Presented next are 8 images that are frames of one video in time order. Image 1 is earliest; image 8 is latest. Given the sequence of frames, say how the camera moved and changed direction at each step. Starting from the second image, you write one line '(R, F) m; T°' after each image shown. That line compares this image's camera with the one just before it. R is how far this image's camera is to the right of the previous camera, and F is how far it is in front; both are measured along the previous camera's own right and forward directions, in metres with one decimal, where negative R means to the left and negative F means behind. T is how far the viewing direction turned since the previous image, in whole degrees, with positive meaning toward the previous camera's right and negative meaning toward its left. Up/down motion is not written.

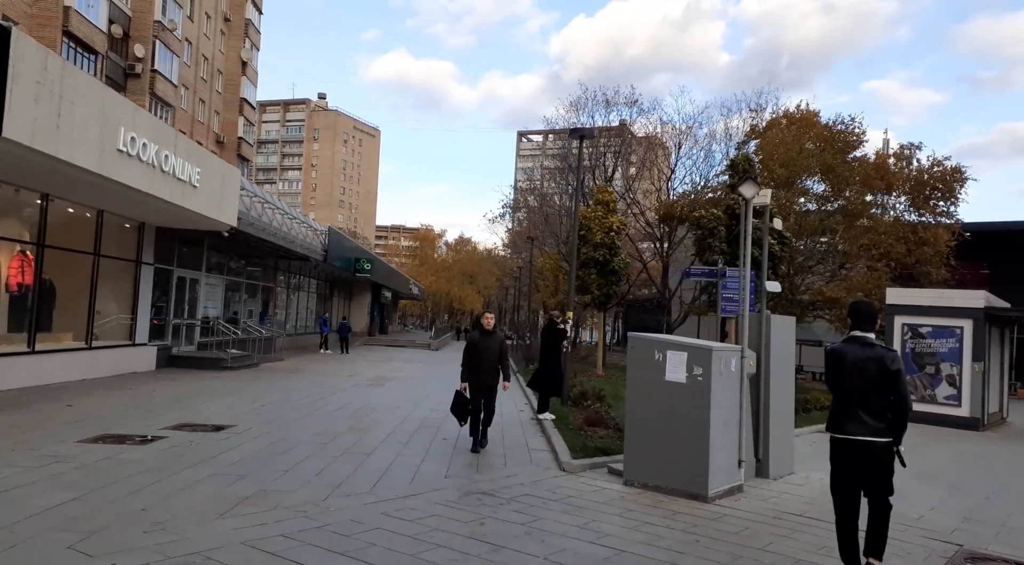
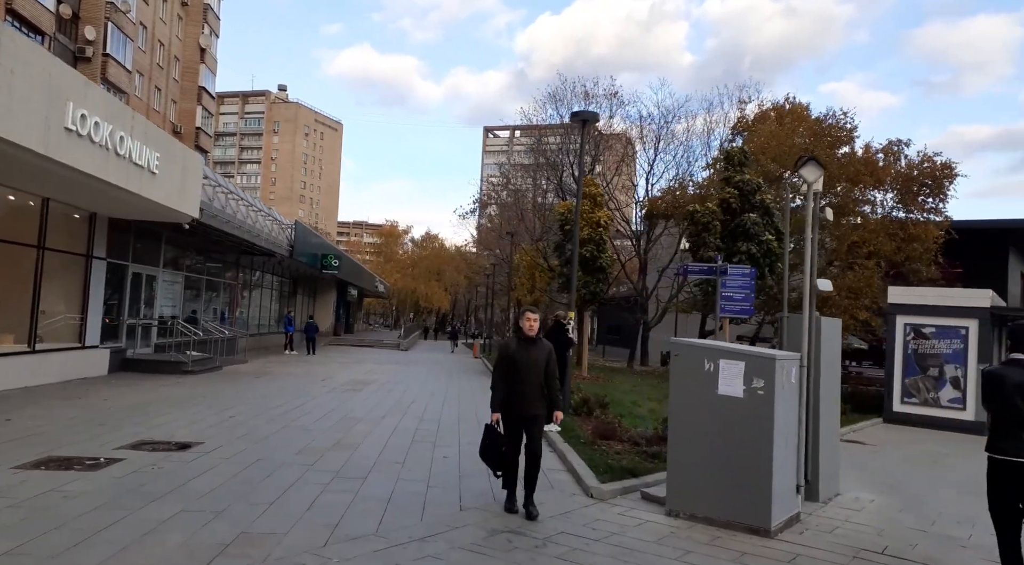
(-0.6, +1.1) m; +3°
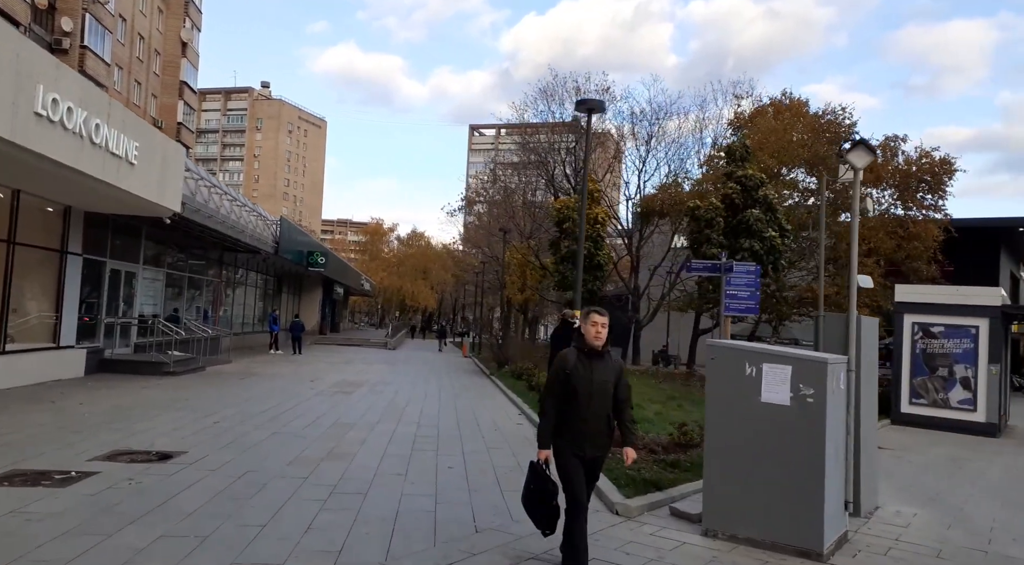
(-0.3, +0.6) m; +1°
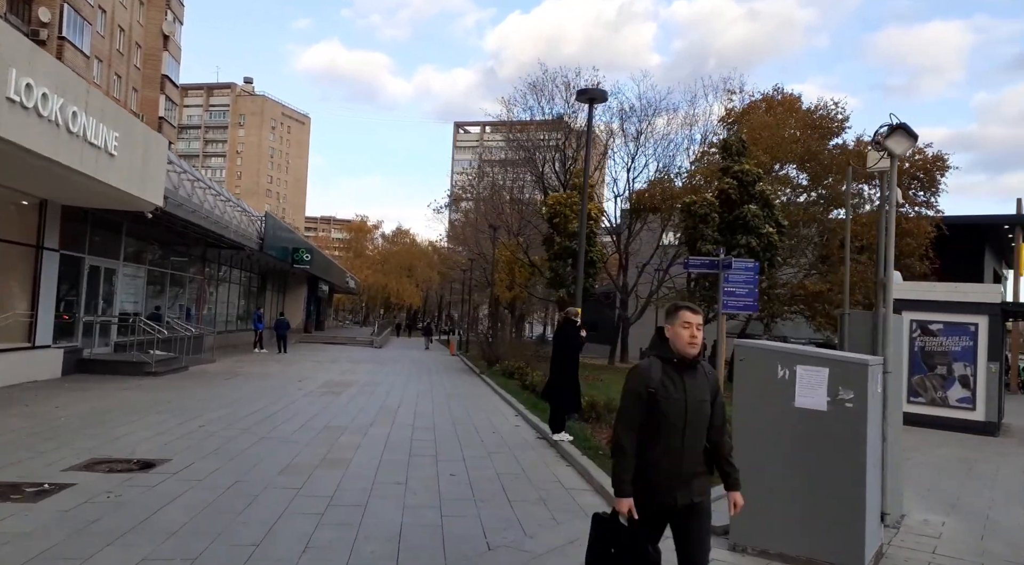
(-0.2, +0.4) m; +1°
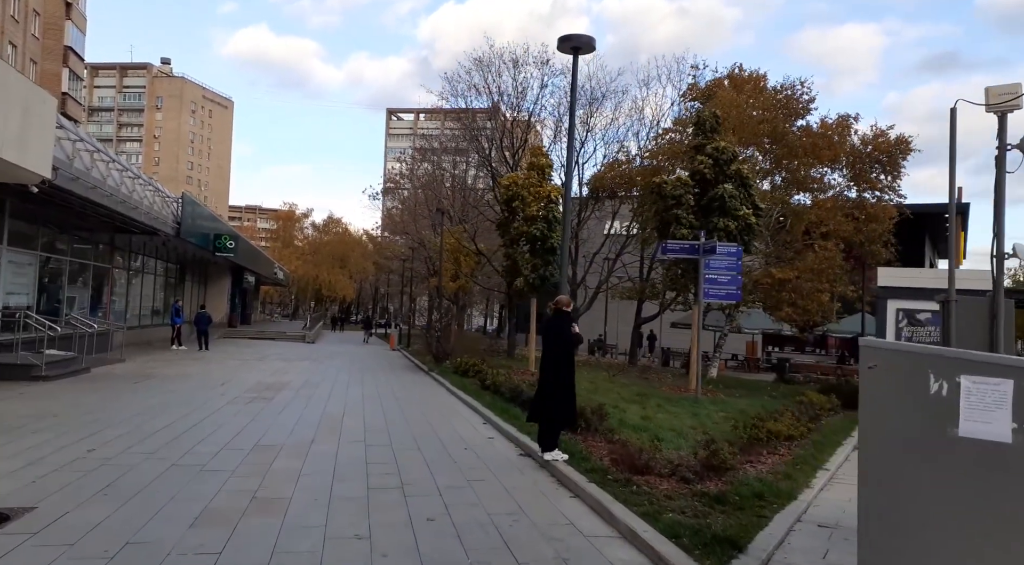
(-0.5, +1.8) m; +5°
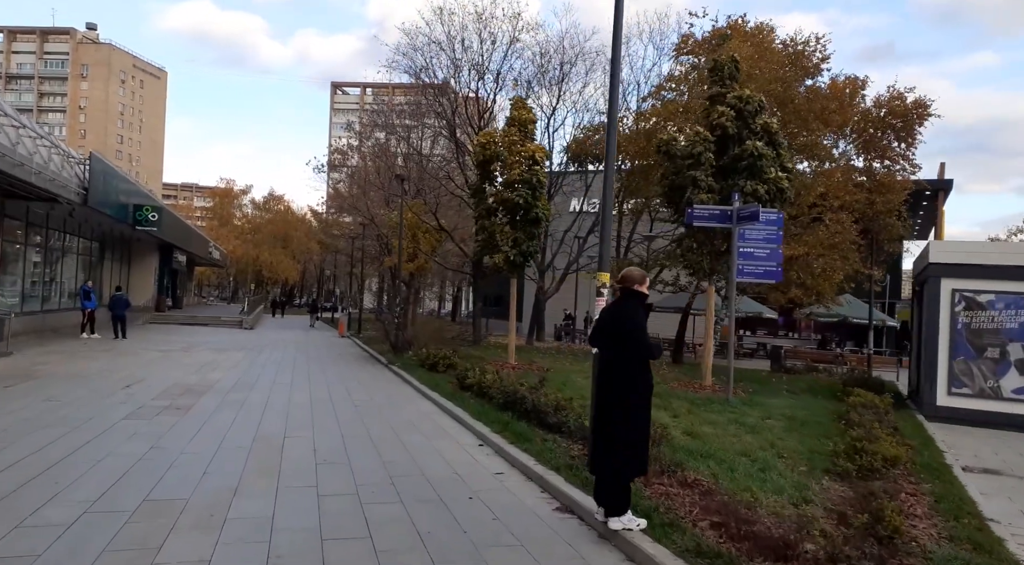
(-0.7, +2.8) m; +4°
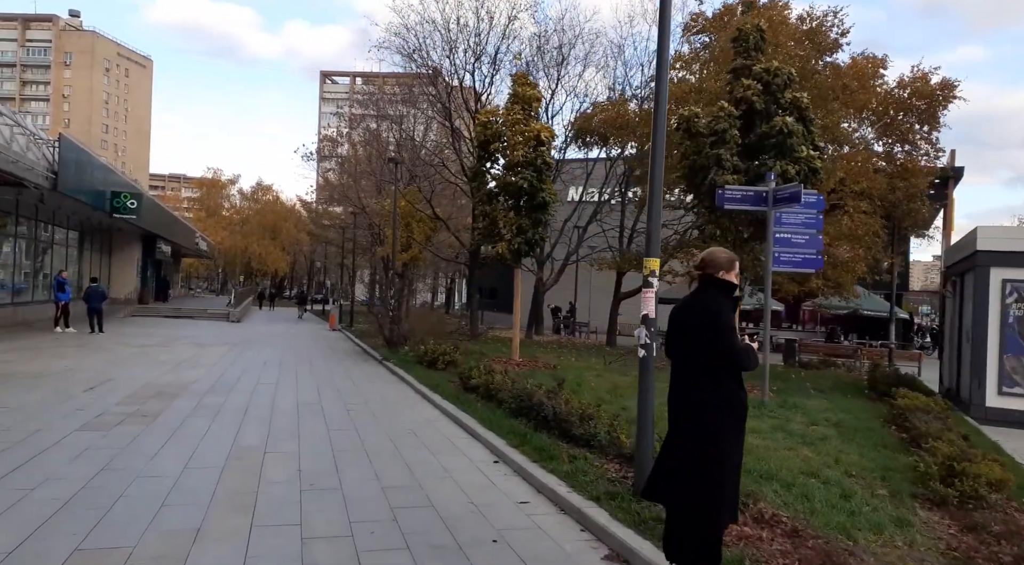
(-0.3, +1.2) m; +1°
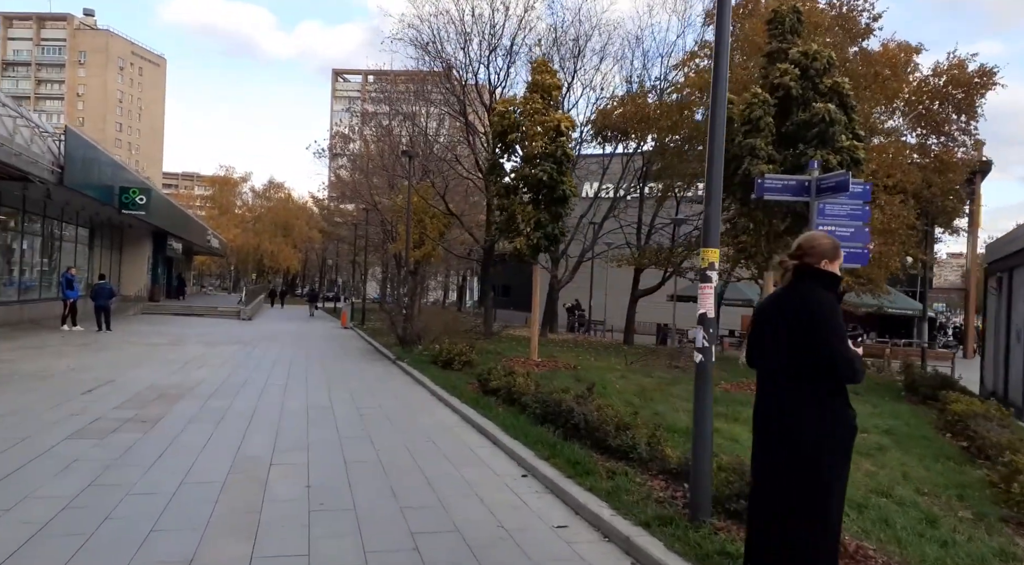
(-0.2, +0.6) m; -1°
